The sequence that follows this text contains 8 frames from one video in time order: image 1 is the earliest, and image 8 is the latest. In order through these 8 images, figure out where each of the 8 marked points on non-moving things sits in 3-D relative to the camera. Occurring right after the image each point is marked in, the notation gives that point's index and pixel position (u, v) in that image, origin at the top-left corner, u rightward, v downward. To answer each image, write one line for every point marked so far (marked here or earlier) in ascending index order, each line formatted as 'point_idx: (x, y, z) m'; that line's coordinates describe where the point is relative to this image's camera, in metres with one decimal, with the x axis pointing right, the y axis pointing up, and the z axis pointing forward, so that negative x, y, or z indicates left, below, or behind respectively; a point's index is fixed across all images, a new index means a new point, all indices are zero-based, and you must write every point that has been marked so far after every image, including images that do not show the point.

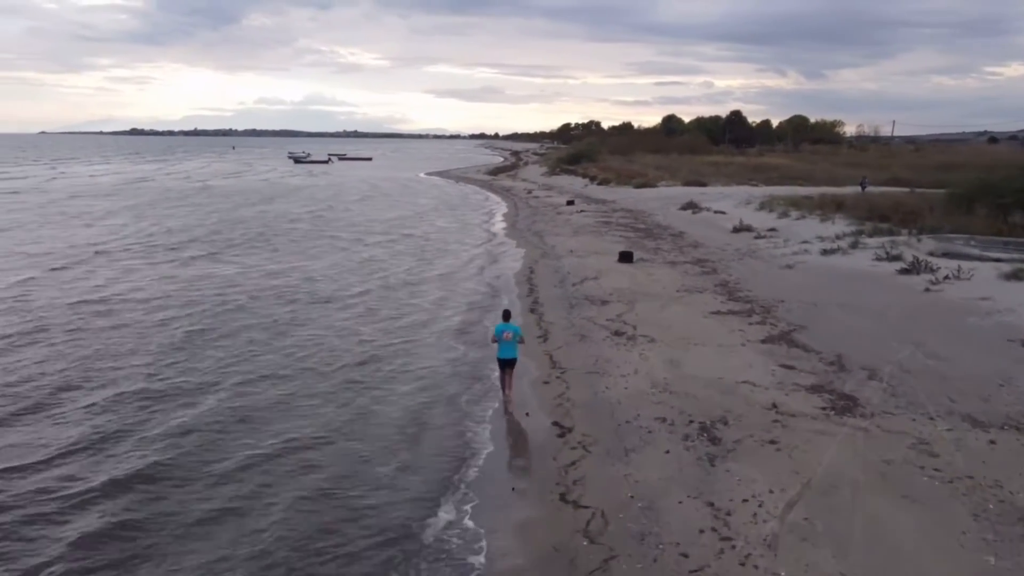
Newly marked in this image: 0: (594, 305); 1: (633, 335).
0: (+2.0, -0.4, +17.6) m
1: (+2.5, -1.0, +14.8) m
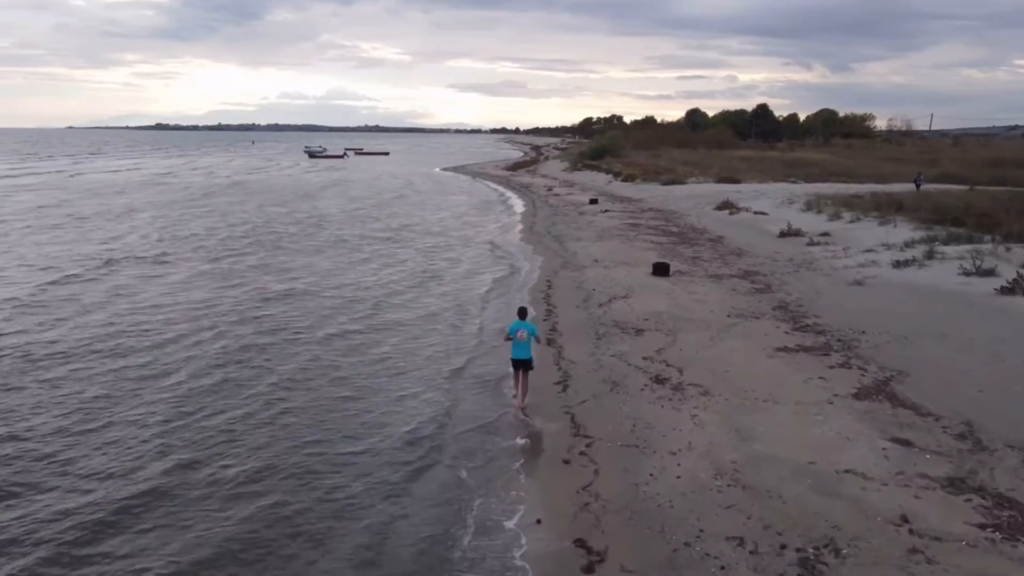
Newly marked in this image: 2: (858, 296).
0: (+2.3, -0.9, +14.2) m
1: (+2.6, -1.5, +11.4) m
2: (+8.1, -0.2, +17.0) m
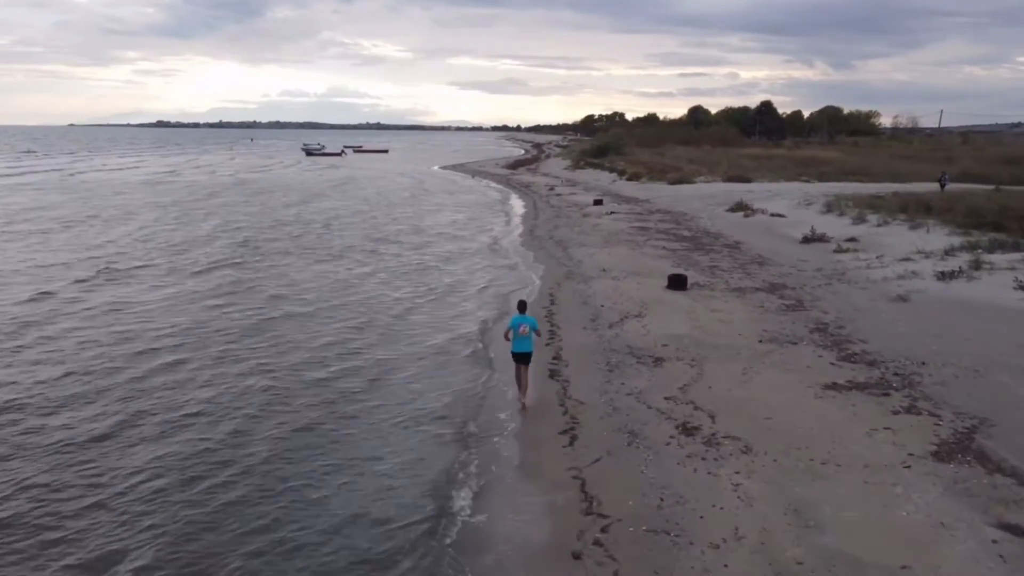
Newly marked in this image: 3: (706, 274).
0: (+2.2, -1.3, +12.1) m
1: (+2.6, -1.9, +9.2) m
2: (+8.1, -0.5, +14.9) m
3: (+5.2, +0.4, +19.3) m
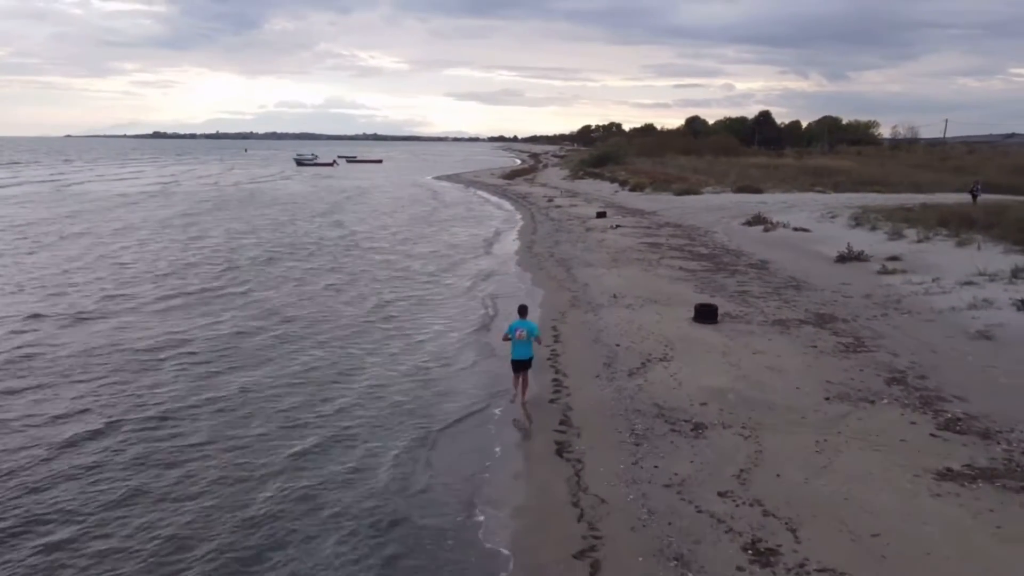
0: (+2.1, -1.9, +9.1) m
1: (+2.5, -2.4, +6.3) m
2: (+8.0, -1.1, +11.9) m
3: (+5.1, -0.3, +16.3) m
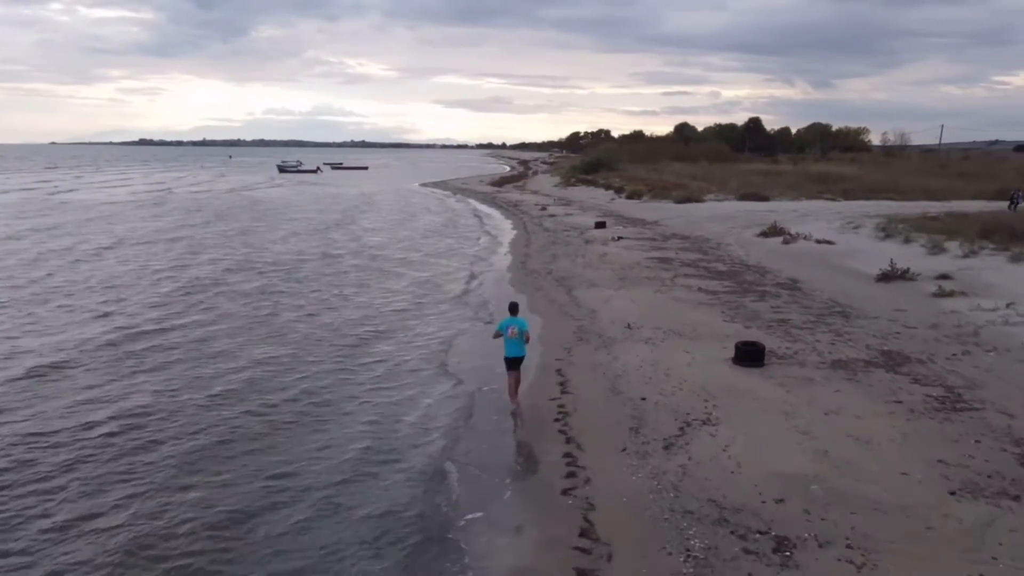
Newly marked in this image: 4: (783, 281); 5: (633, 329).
0: (+2.1, -2.4, +6.1) m
1: (+2.6, -2.9, +3.3) m
2: (+8.0, -1.6, +9.1) m
3: (+5.0, -0.9, +13.4) m
4: (+7.0, +0.2, +18.8) m
5: (+2.4, -0.8, +14.2) m
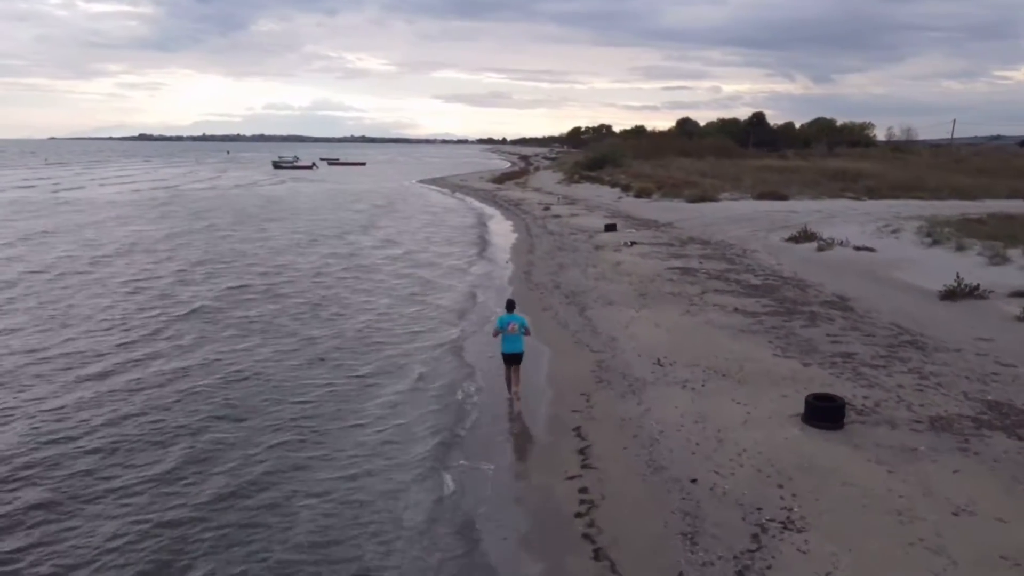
0: (+2.2, -2.9, +3.5) m
1: (+2.6, -3.4, +0.7) m
2: (+8.0, -2.1, +6.4) m
3: (+5.0, -1.3, +10.8) m
4: (+7.1, -0.2, +16.1) m
5: (+2.4, -1.2, +11.6) m
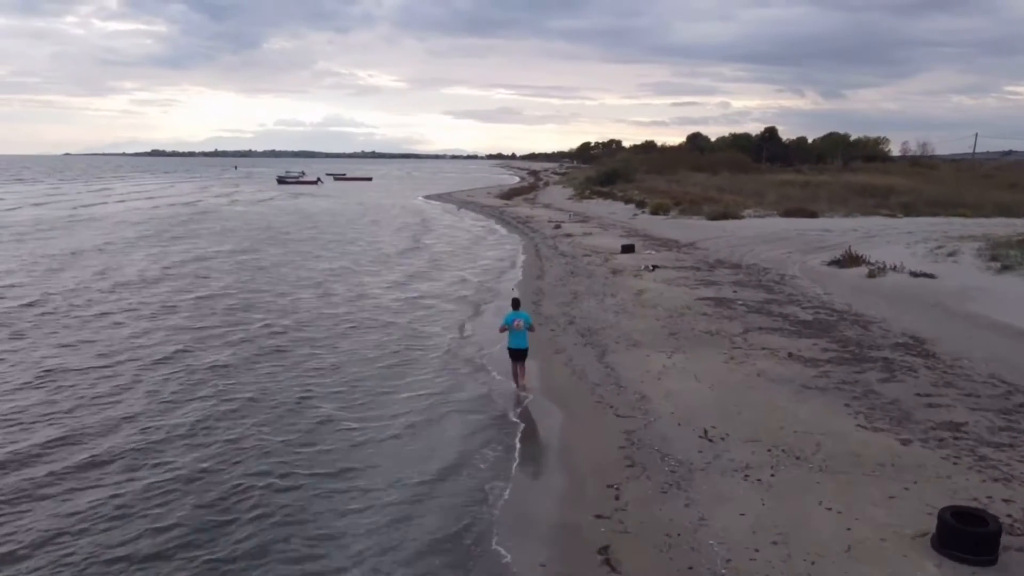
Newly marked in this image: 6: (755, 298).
0: (+2.1, -3.3, +0.7) m
1: (+2.5, -3.8, -2.2) m
2: (+8.0, -2.6, +3.5) m
3: (+5.0, -1.9, +8.0) m
4: (+7.2, -1.0, +13.3) m
5: (+2.5, -1.9, +8.8) m
6: (+6.0, -0.2, +17.8) m
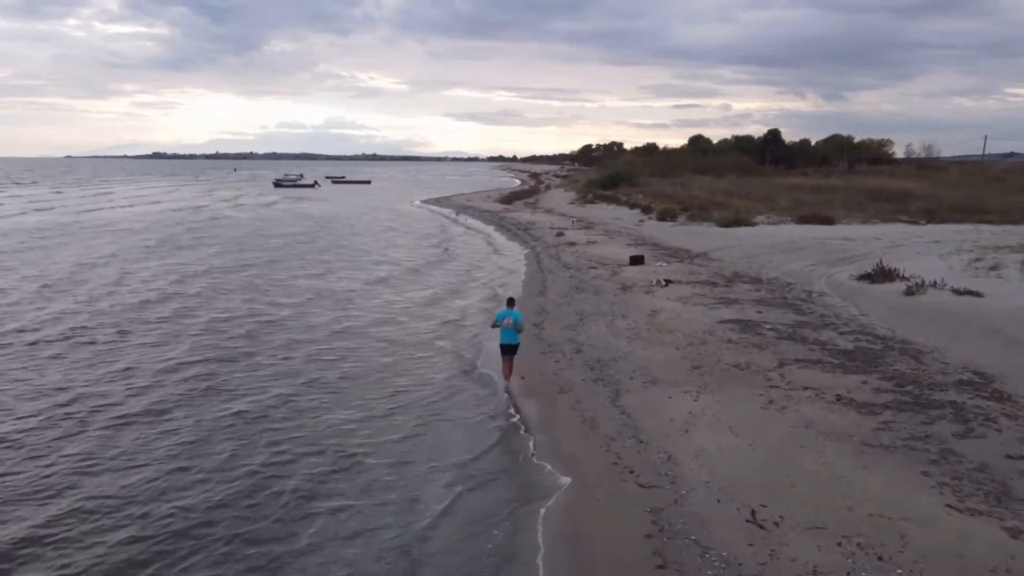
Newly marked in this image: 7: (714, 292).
0: (+2.1, -3.7, -1.3) m
1: (+2.5, -4.2, -4.1) m
2: (+7.9, -3.1, +1.6) m
3: (+5.0, -2.4, +6.0) m
4: (+7.2, -1.4, +11.4) m
5: (+2.4, -2.3, +6.9) m
6: (+5.9, -0.7, +15.8) m
7: (+5.2, -0.1, +18.9) m
